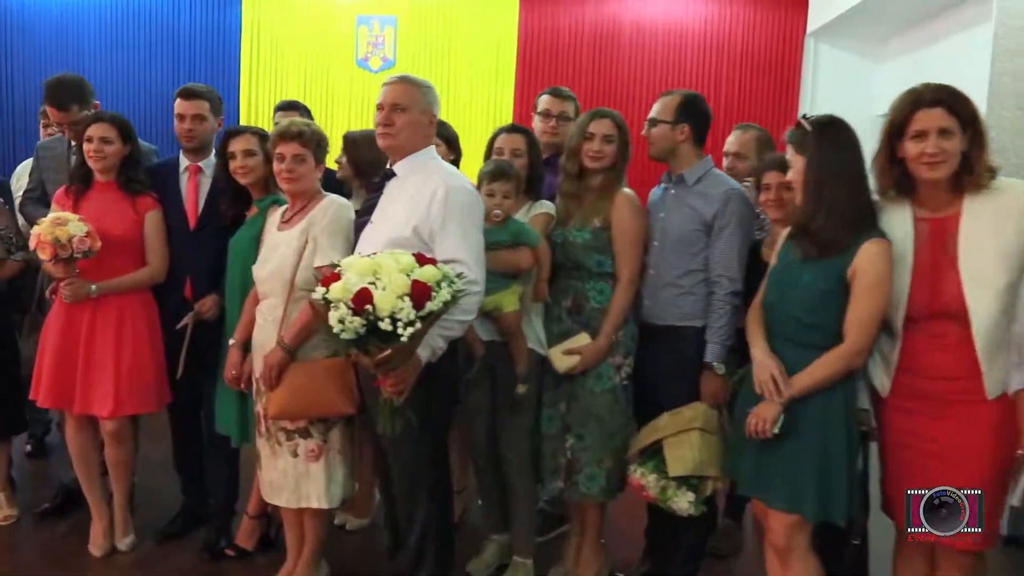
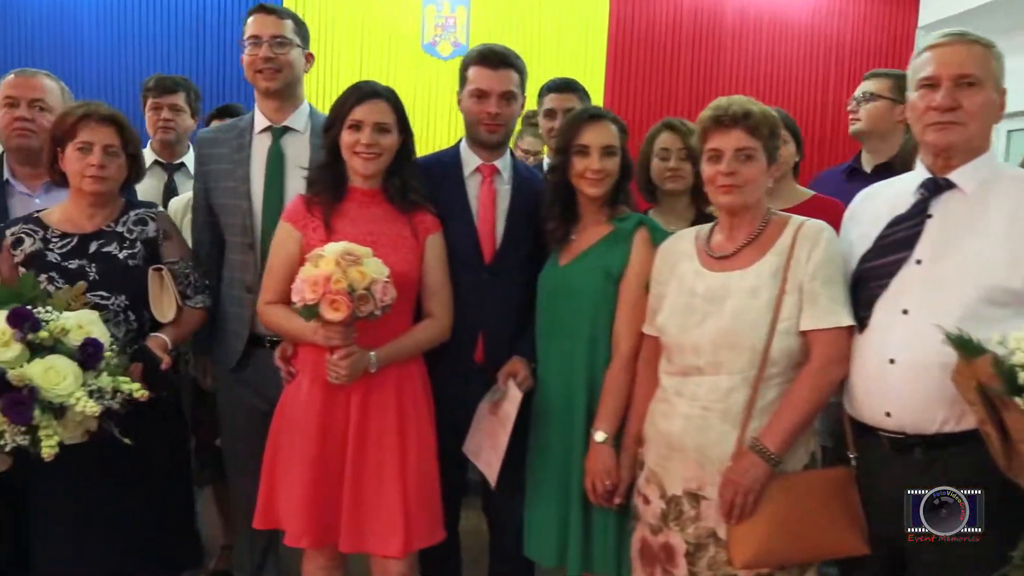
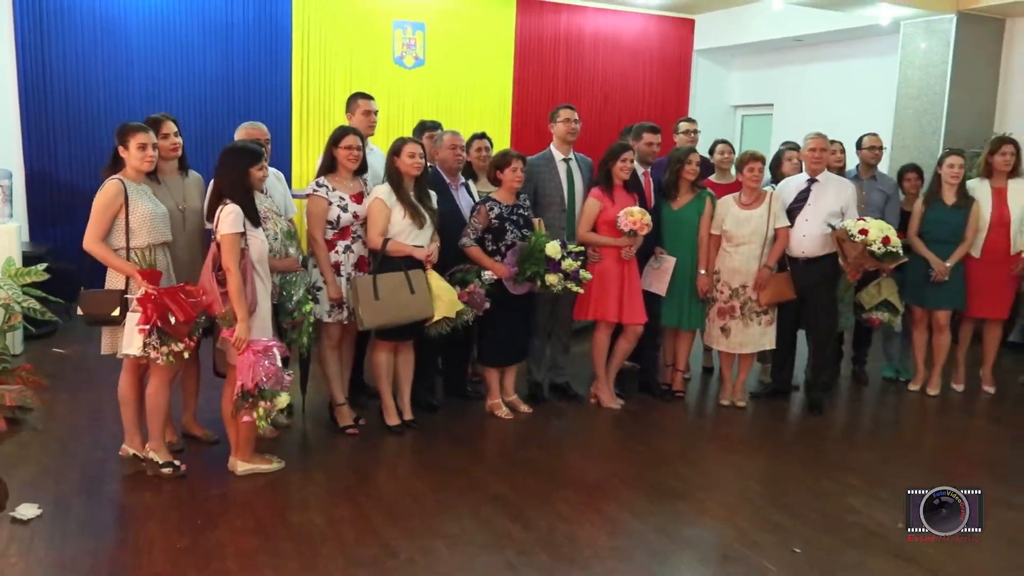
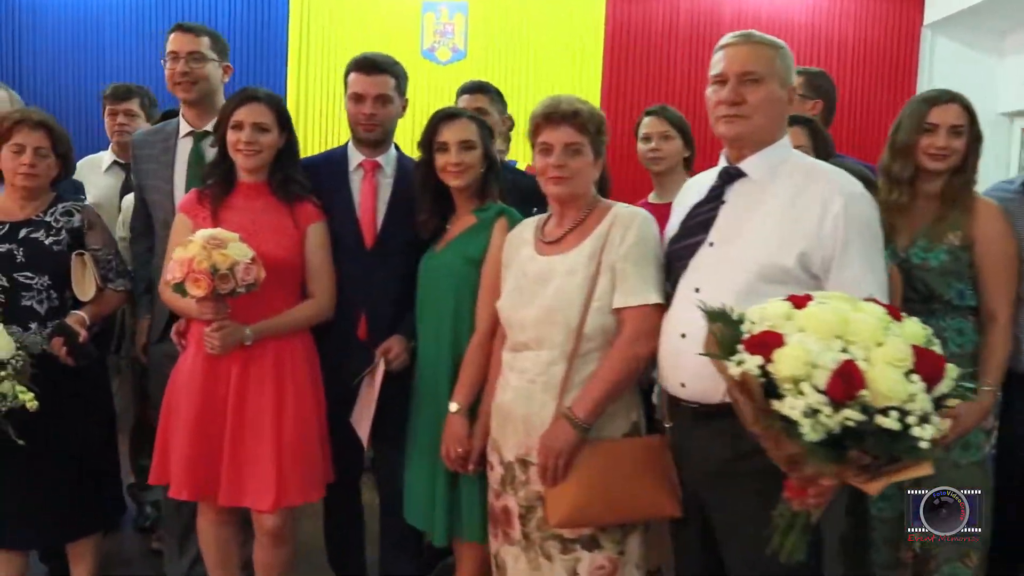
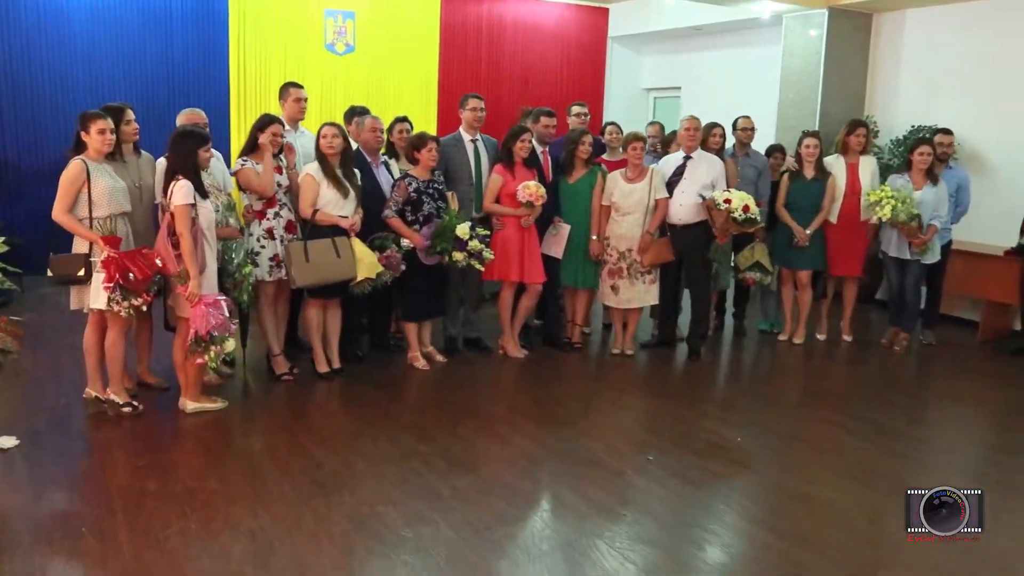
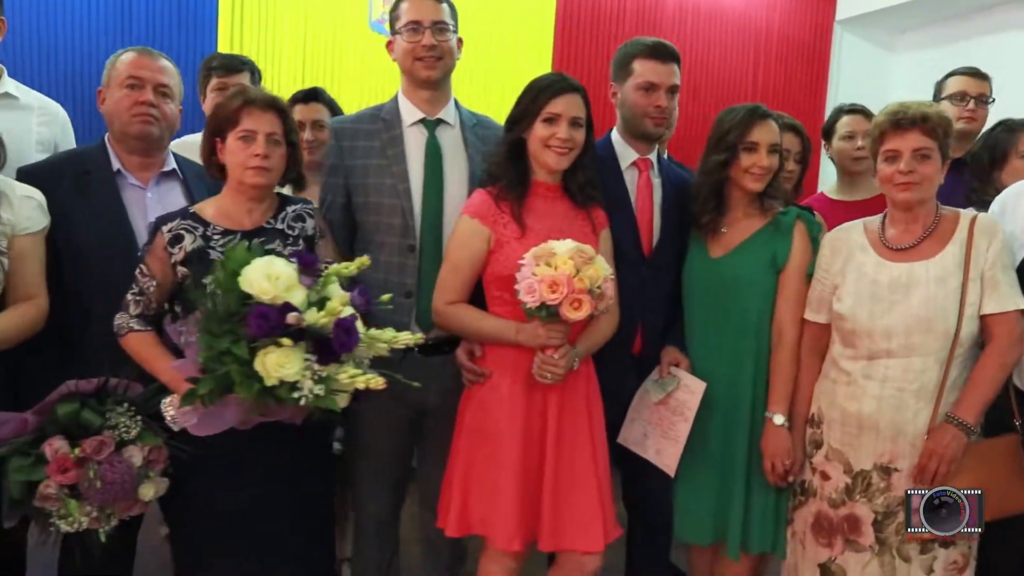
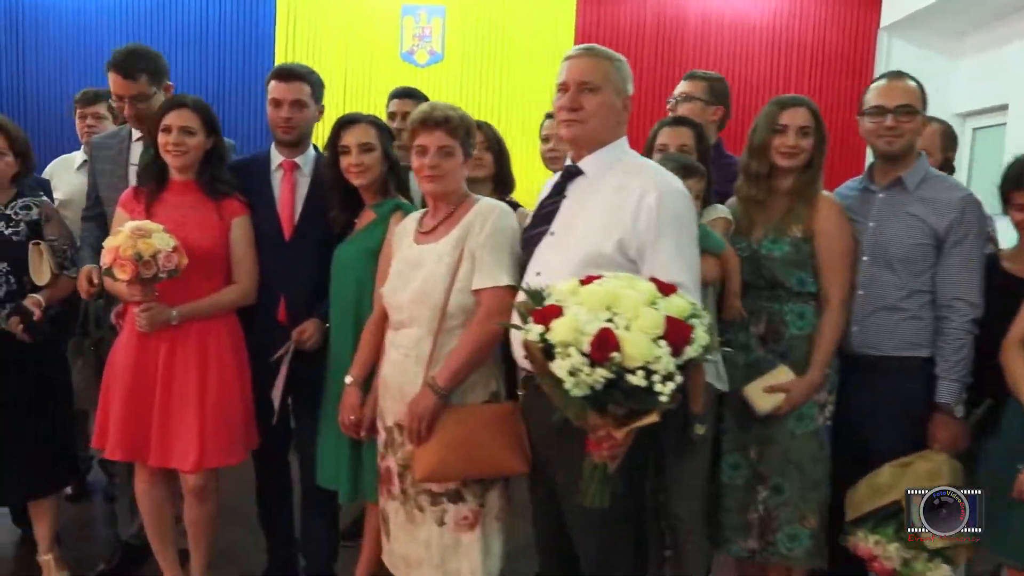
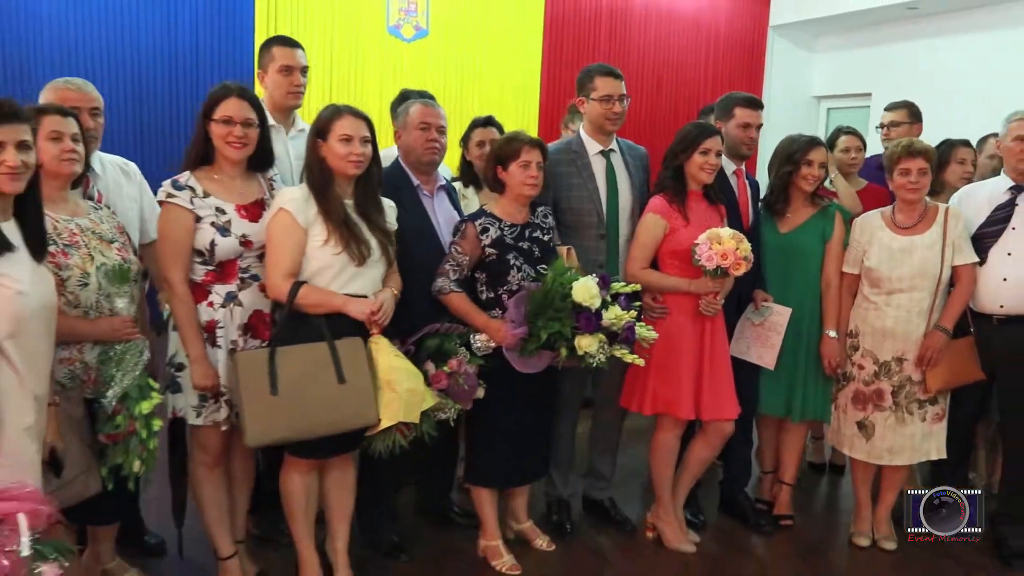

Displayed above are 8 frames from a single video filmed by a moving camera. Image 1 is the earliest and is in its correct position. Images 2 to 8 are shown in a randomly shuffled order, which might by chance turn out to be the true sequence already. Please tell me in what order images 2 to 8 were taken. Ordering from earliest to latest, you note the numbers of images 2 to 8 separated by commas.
7, 4, 2, 6, 8, 3, 5
